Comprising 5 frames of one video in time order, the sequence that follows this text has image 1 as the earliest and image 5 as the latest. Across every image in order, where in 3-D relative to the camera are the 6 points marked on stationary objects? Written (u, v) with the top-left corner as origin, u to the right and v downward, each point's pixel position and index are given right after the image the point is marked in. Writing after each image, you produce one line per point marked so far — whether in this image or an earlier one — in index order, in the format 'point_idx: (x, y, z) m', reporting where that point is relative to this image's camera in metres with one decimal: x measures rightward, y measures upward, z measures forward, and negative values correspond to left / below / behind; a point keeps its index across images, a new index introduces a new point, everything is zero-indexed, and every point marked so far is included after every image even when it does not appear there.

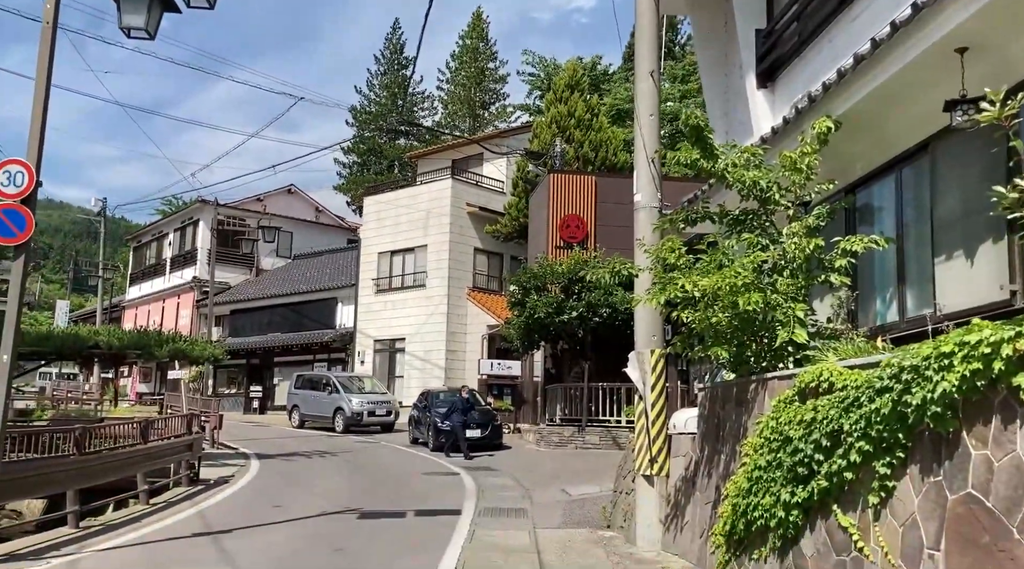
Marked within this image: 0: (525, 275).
0: (+0.3, +0.3, +19.9) m
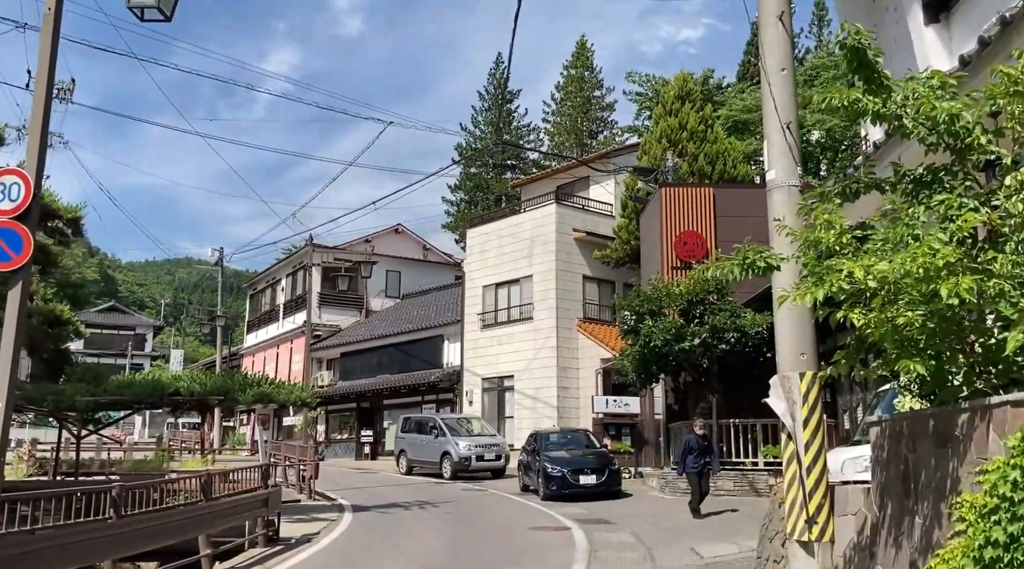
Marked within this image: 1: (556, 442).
0: (+2.7, -0.3, +17.9) m
1: (+1.0, -3.7, +19.1) m
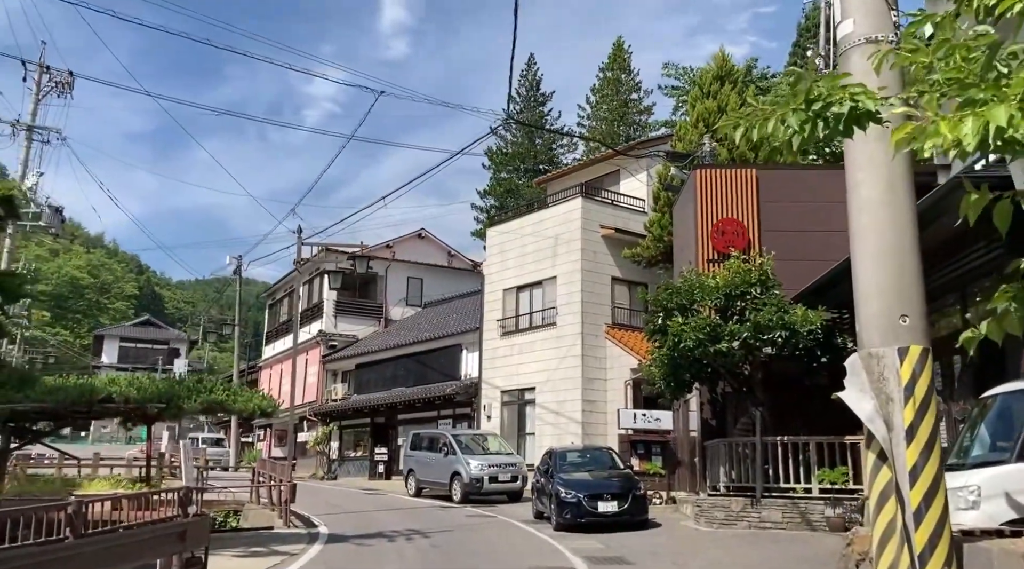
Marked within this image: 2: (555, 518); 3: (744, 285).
0: (+2.9, -0.2, +15.3) m
1: (+1.3, -3.6, +16.5) m
2: (+0.8, -4.3, +15.3) m
3: (+4.1, 0.0, +14.7) m
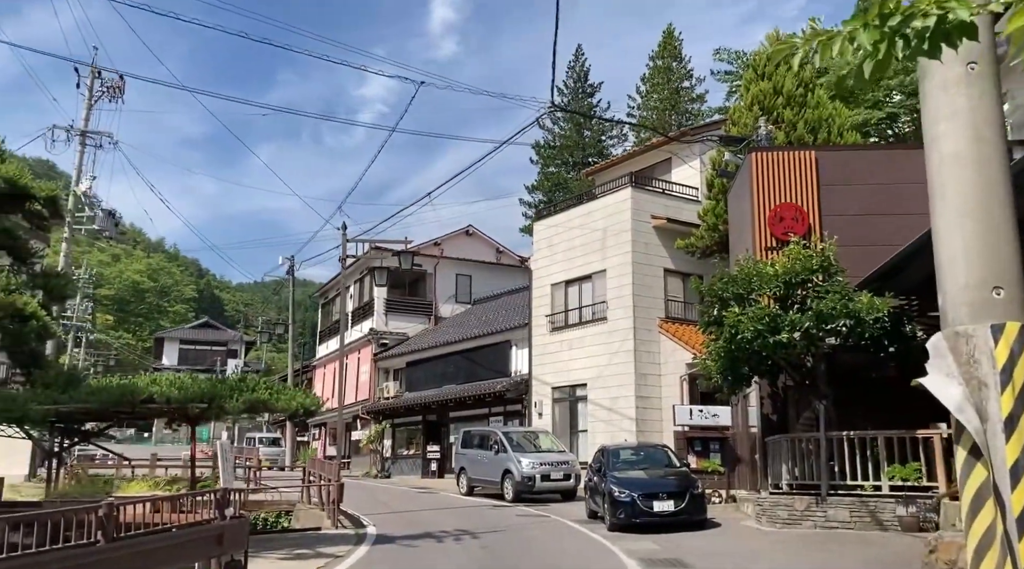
0: (+3.7, 0.0, +14.6) m
1: (+2.3, -3.4, +15.9) m
2: (+1.7, -4.2, +14.7) m
3: (+4.9, +0.2, +13.9) m
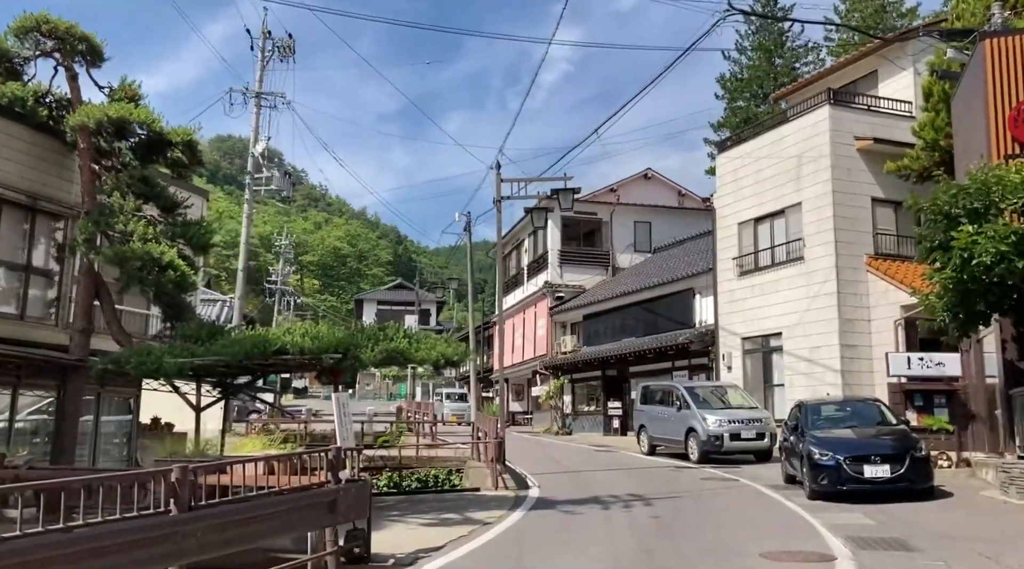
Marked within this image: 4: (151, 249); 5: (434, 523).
0: (+6.2, +1.2, +11.7) m
1: (+5.2, -2.2, +13.5) m
2: (+4.5, -3.0, +12.5) m
3: (+7.2, +1.4, +10.7) m
4: (-4.9, +0.5, +11.2) m
5: (-1.0, -3.0, +10.4) m
